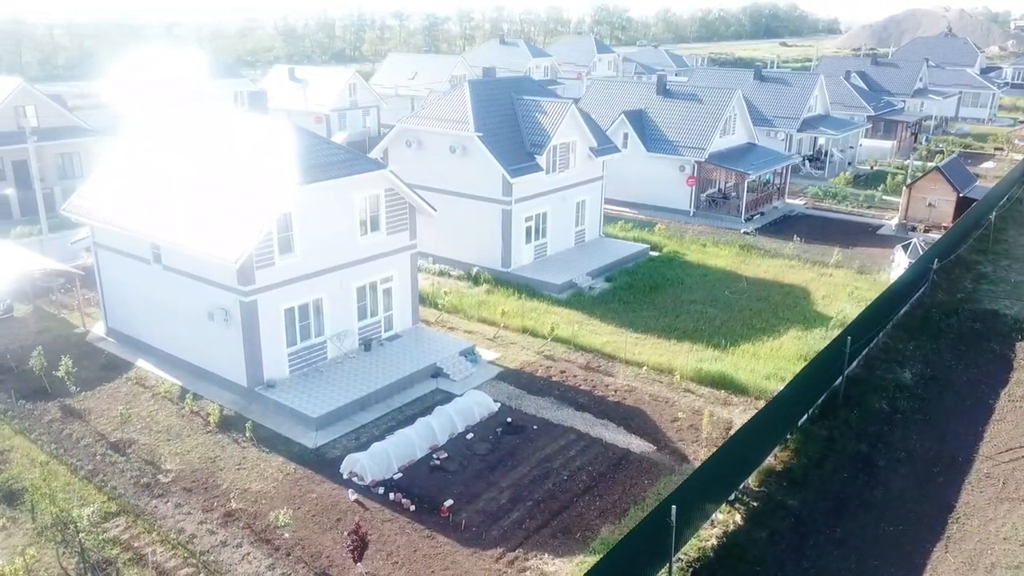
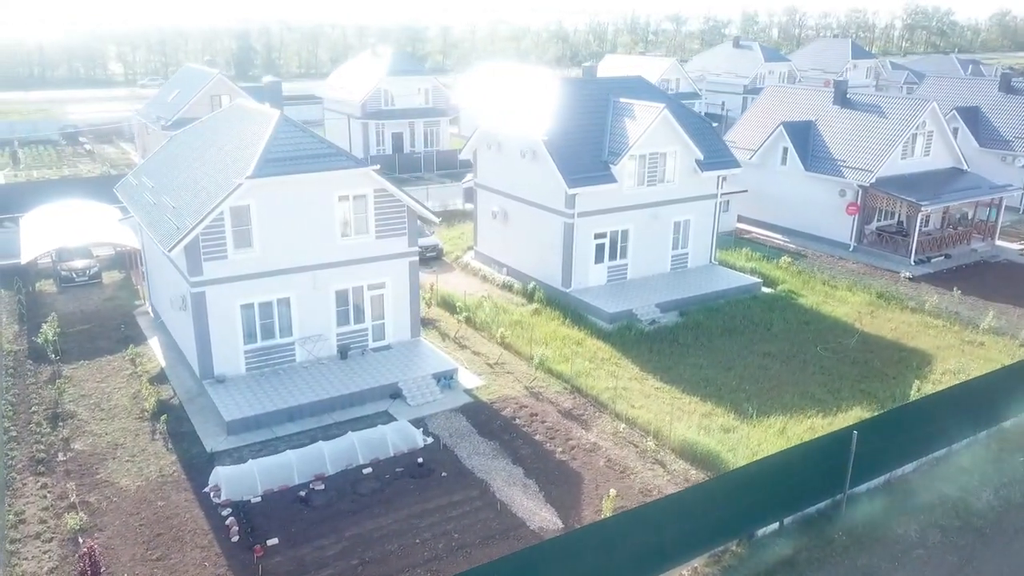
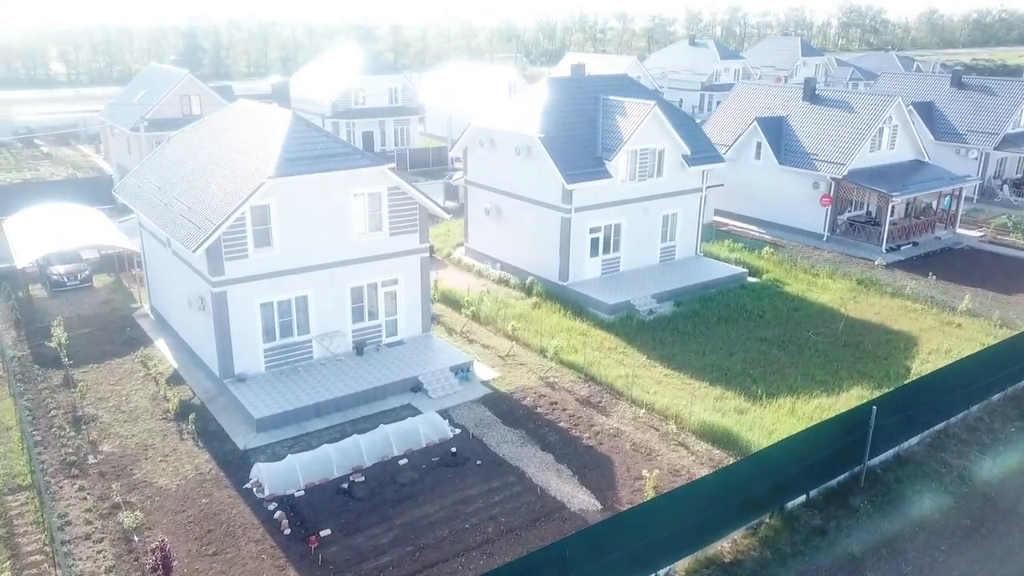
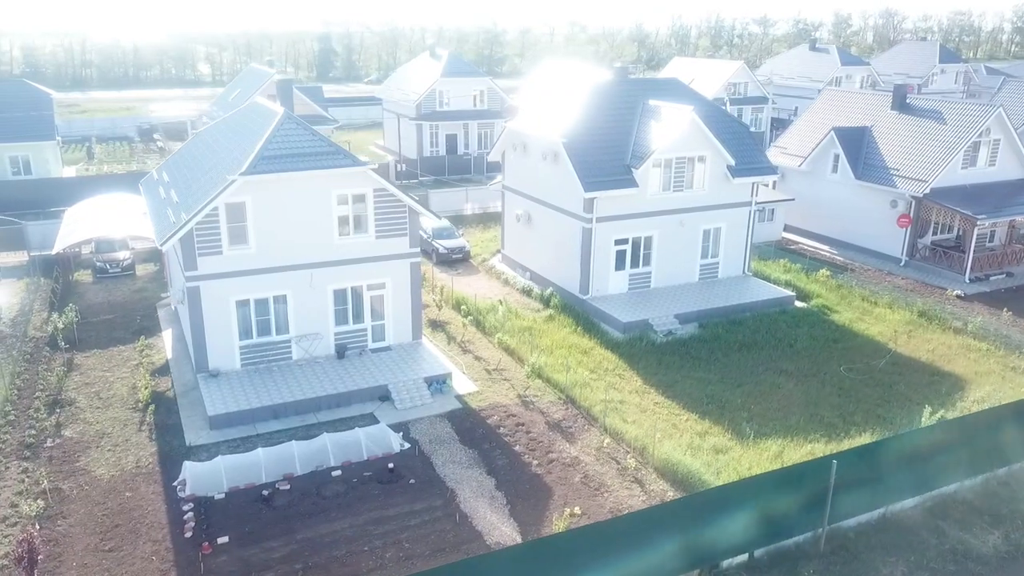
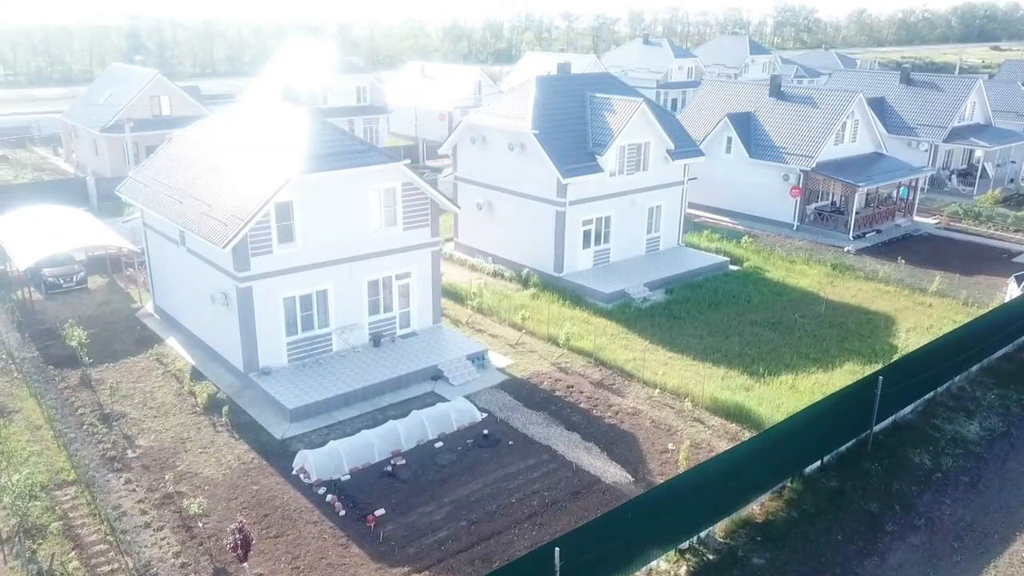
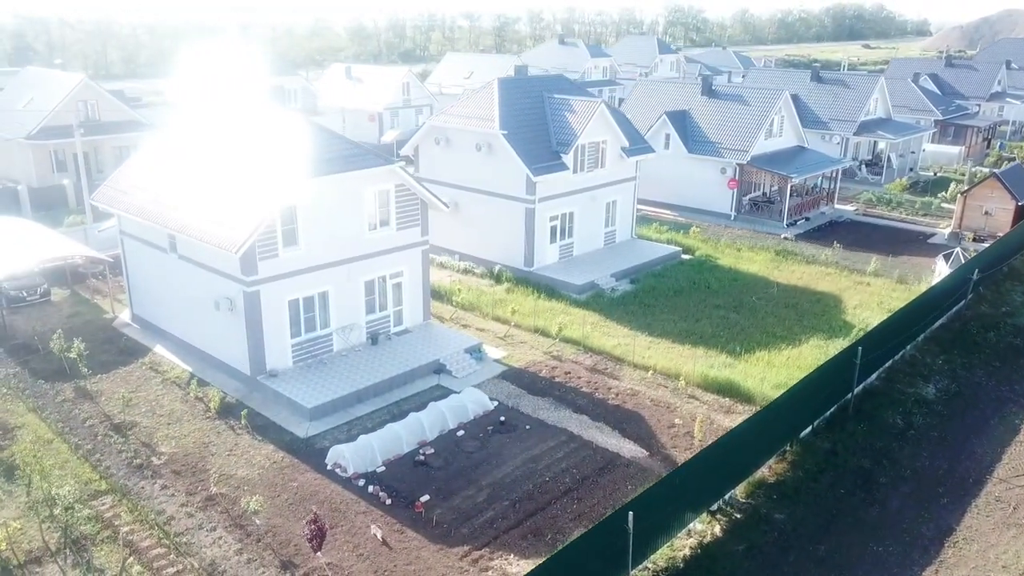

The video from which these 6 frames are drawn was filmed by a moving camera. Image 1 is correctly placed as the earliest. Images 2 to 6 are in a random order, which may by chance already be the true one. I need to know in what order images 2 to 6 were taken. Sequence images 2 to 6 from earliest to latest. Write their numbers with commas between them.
6, 5, 3, 2, 4
